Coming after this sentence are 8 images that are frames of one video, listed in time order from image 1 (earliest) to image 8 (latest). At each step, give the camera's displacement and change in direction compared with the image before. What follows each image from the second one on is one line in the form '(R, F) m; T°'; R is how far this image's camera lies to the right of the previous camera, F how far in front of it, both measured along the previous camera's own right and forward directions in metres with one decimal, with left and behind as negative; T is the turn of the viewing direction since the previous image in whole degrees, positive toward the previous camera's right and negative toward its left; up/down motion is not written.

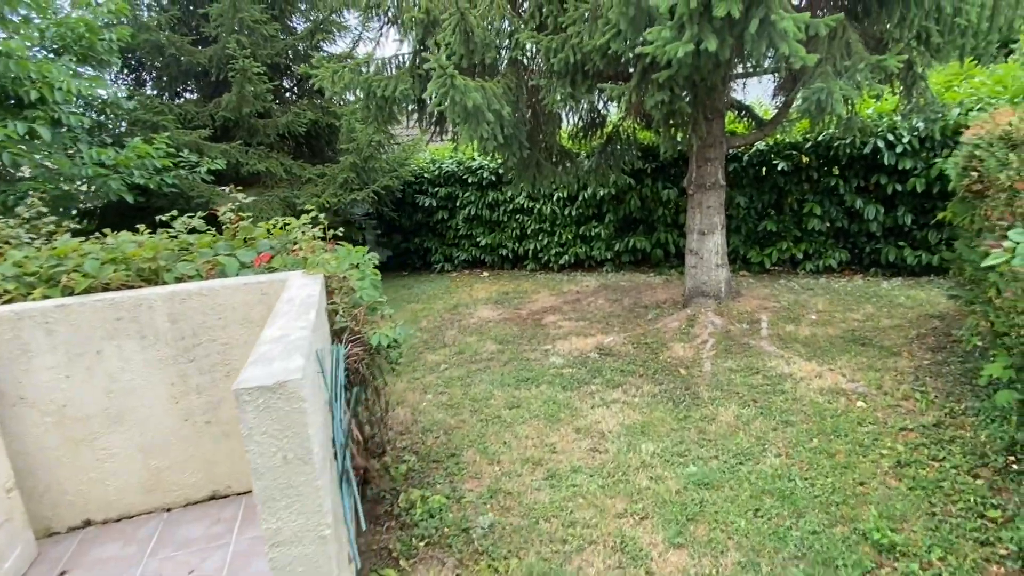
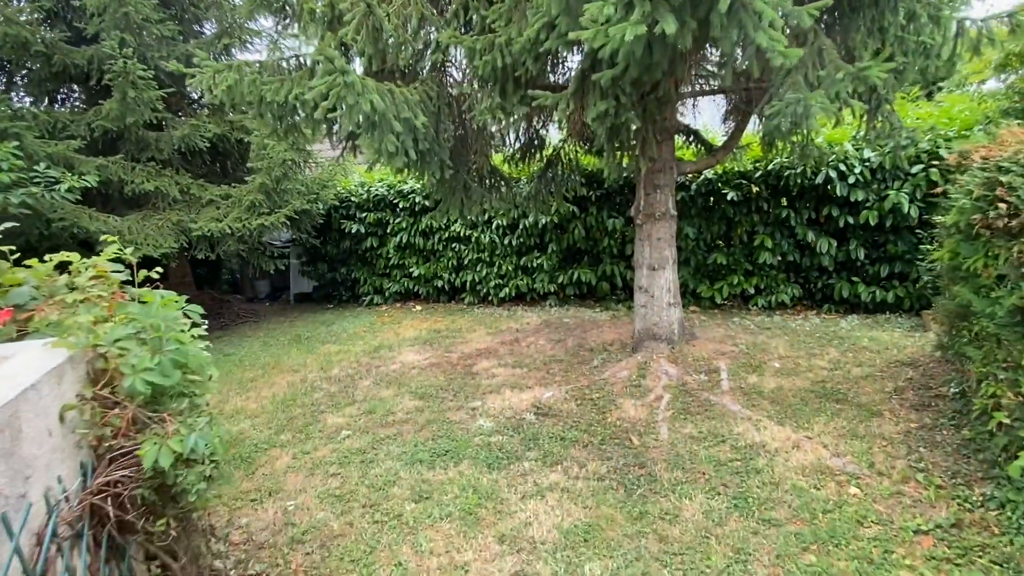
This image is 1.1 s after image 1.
(+0.2, +0.8) m; +6°
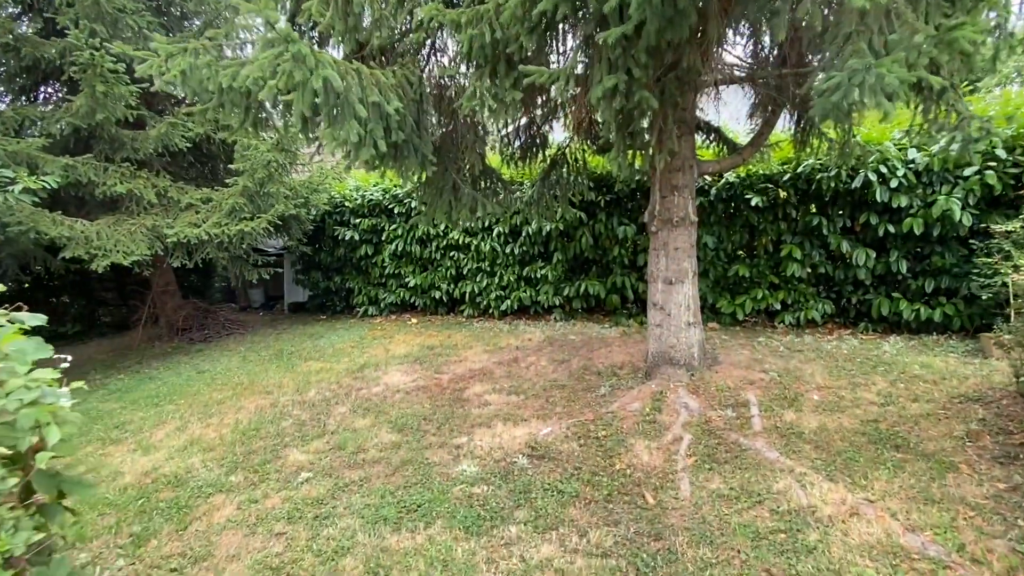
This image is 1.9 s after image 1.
(+0.1, +0.6) m; -1°
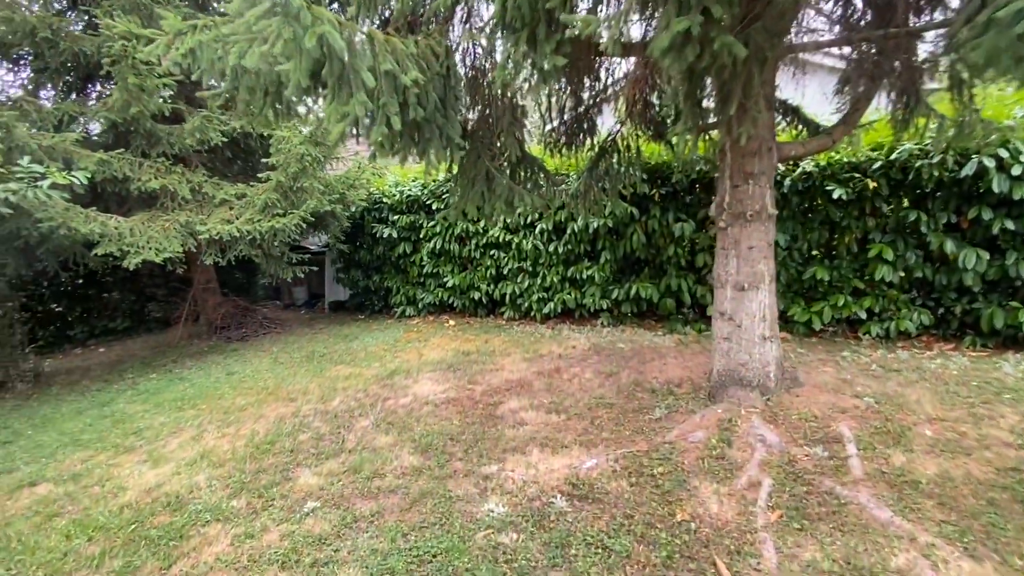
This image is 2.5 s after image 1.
(0.0, +0.5) m; -5°
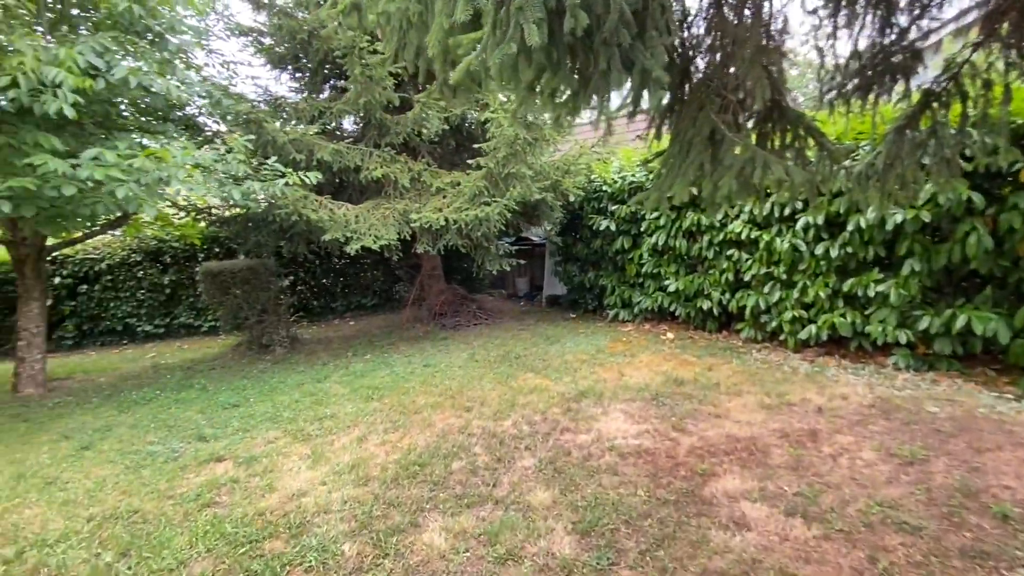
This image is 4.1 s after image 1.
(+0.1, +1.1) m; -25°
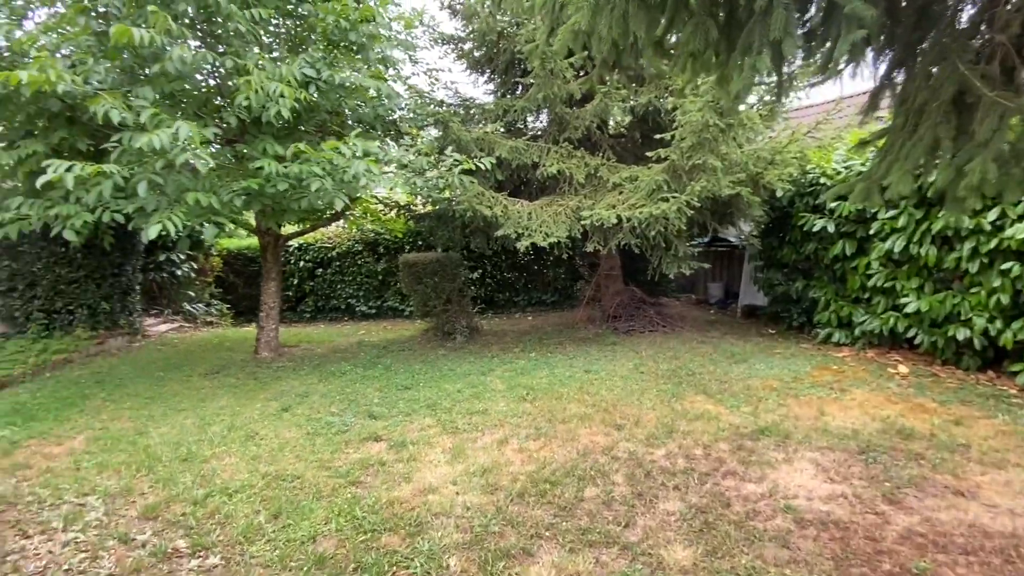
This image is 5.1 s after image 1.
(+0.2, +0.4) m; -21°
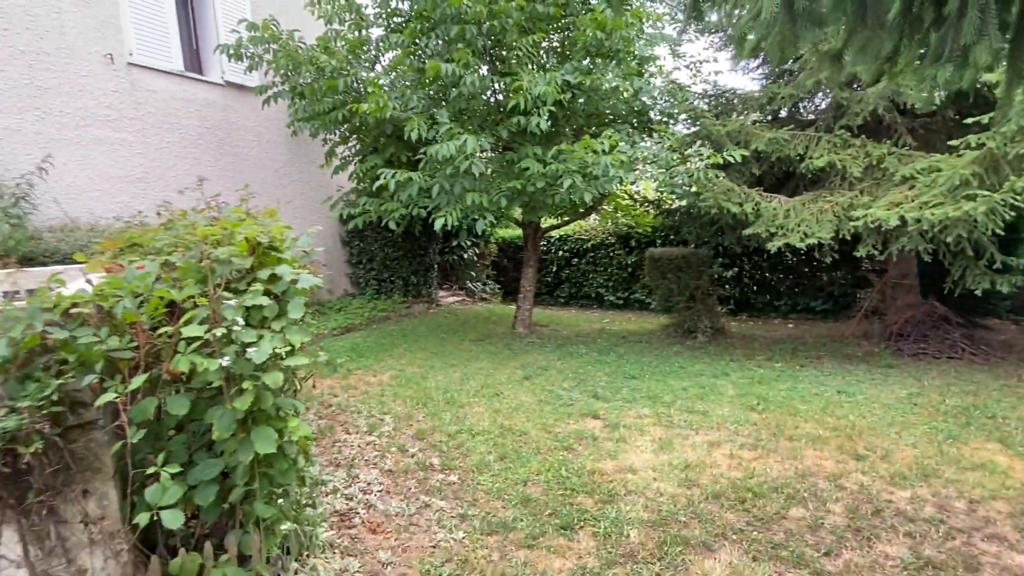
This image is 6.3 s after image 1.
(+0.3, -0.2) m; -28°
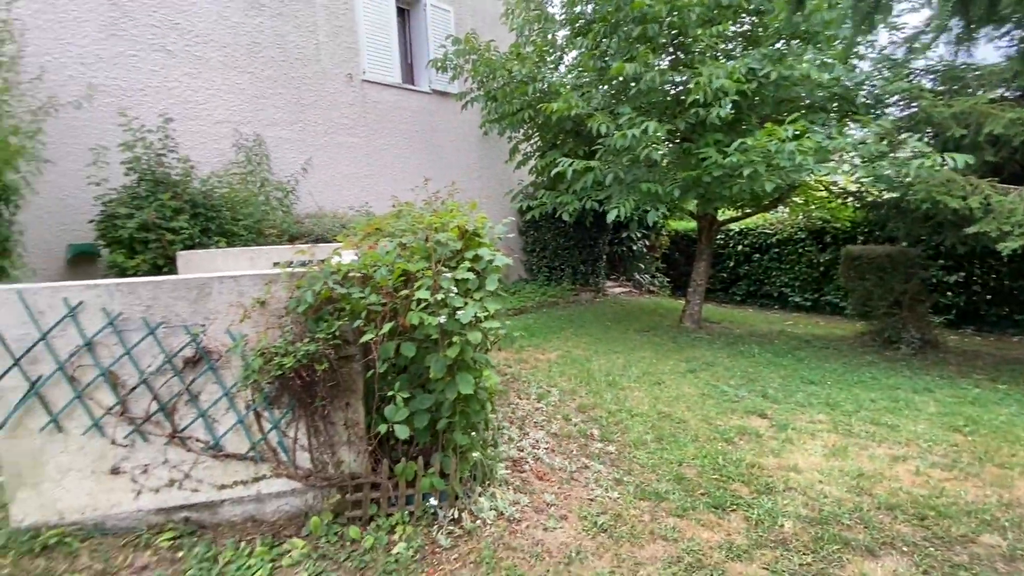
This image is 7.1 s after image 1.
(0.0, -0.3) m; -18°
